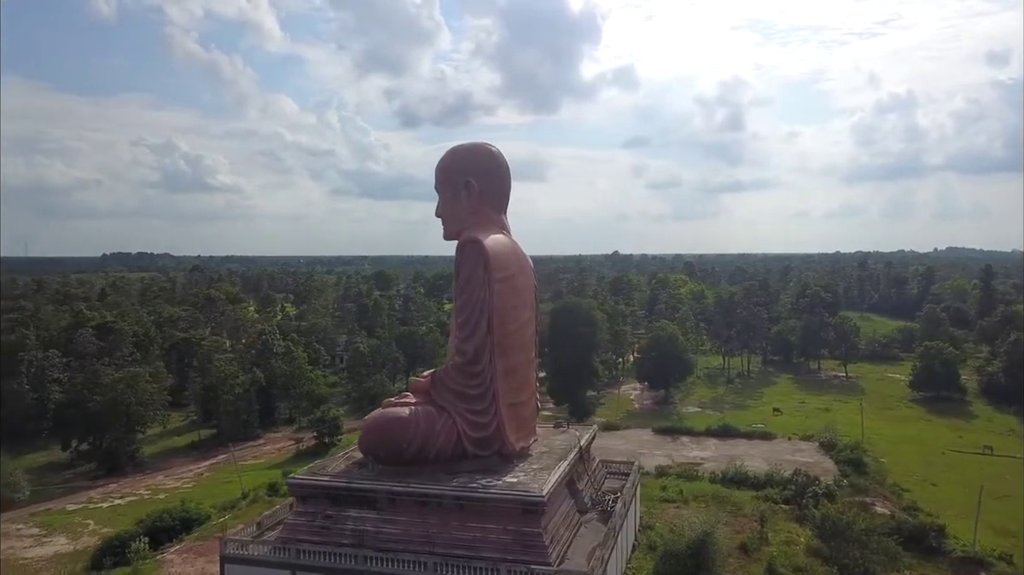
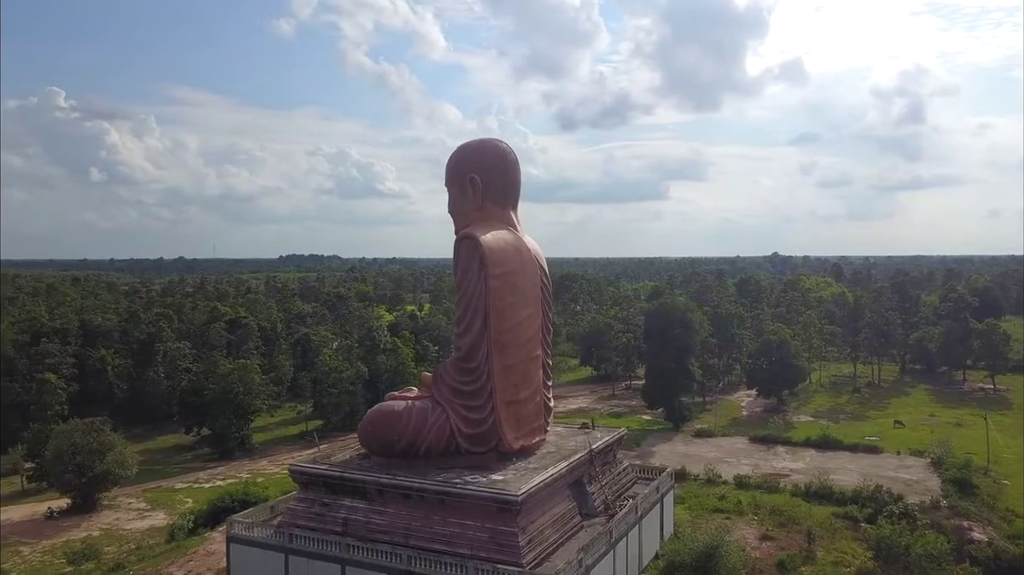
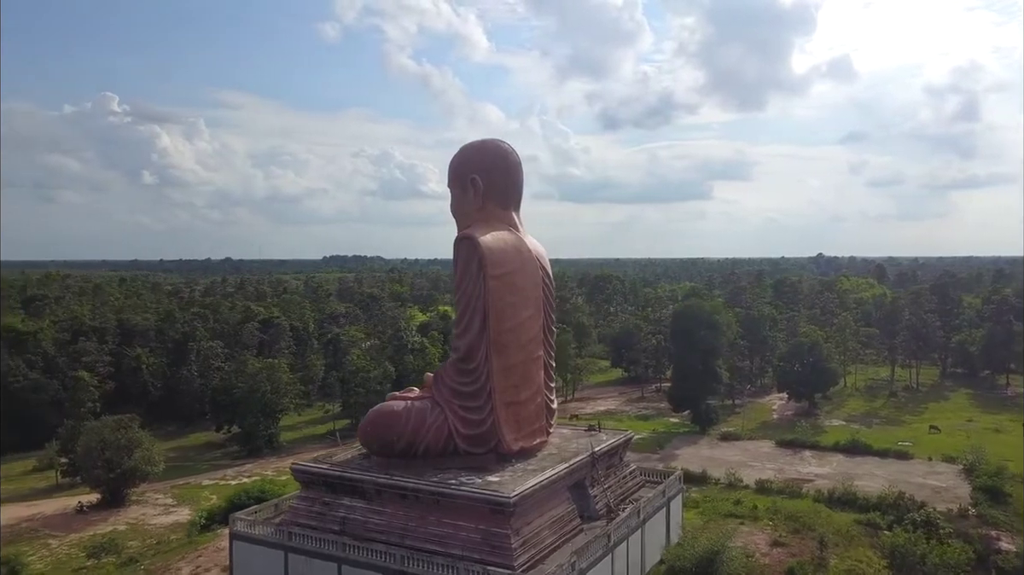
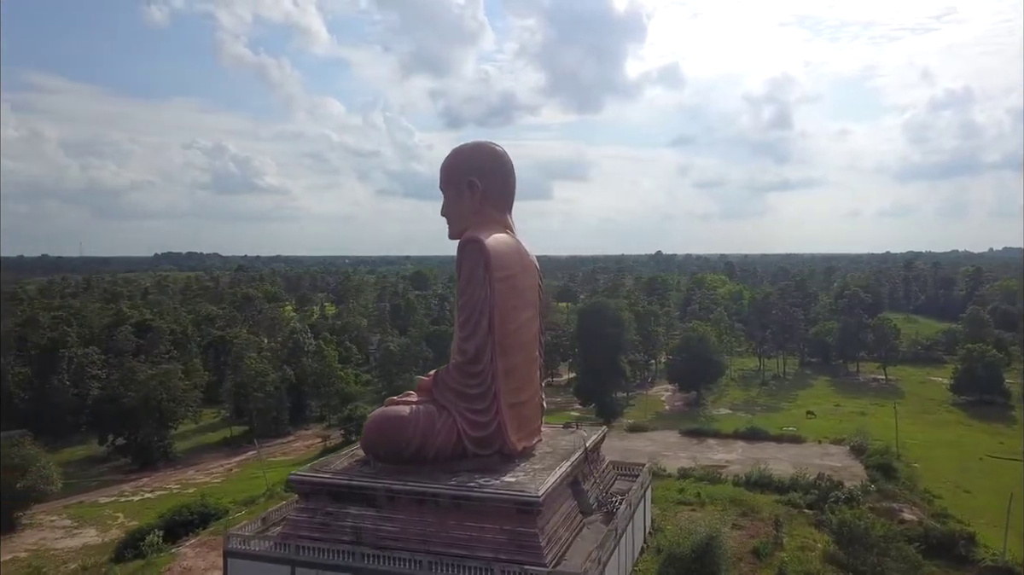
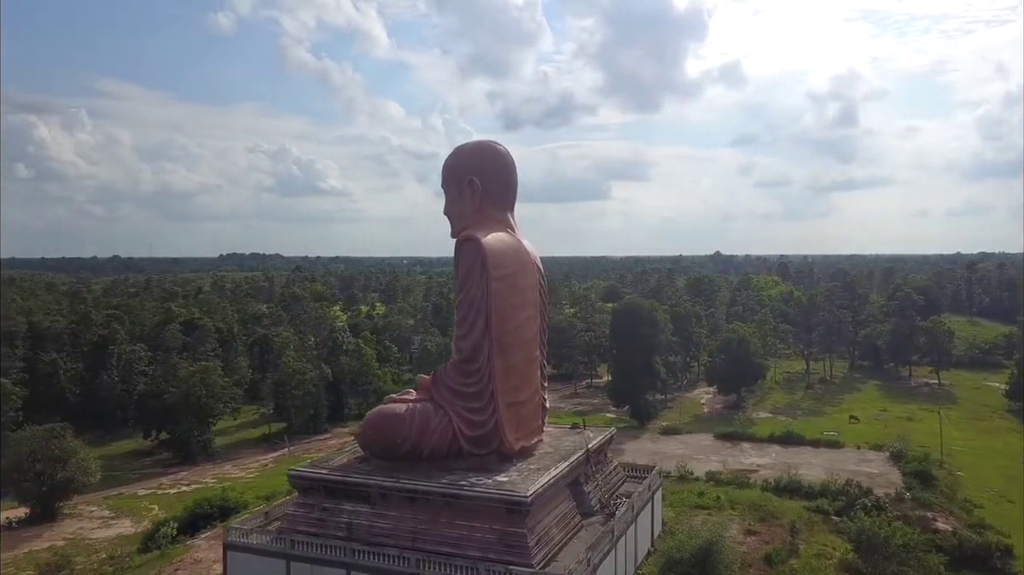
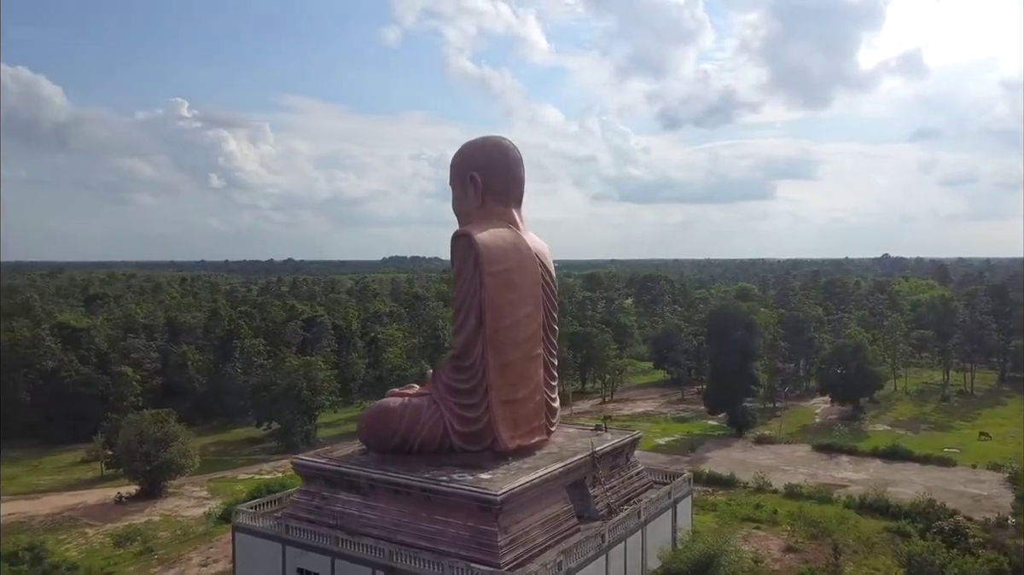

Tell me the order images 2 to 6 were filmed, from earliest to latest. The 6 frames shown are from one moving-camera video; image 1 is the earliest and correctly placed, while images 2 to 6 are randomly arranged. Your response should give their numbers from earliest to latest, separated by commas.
4, 5, 2, 3, 6
